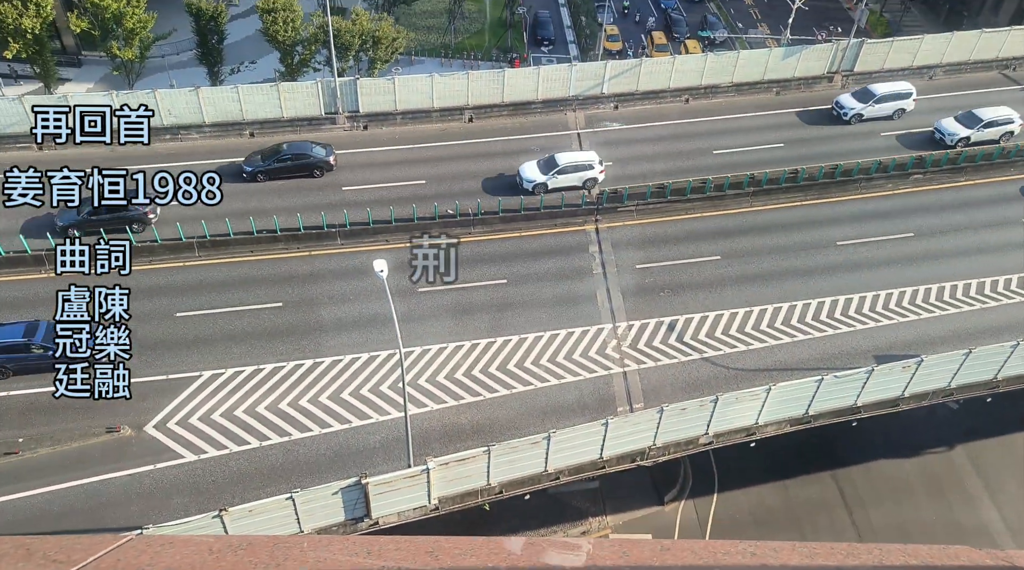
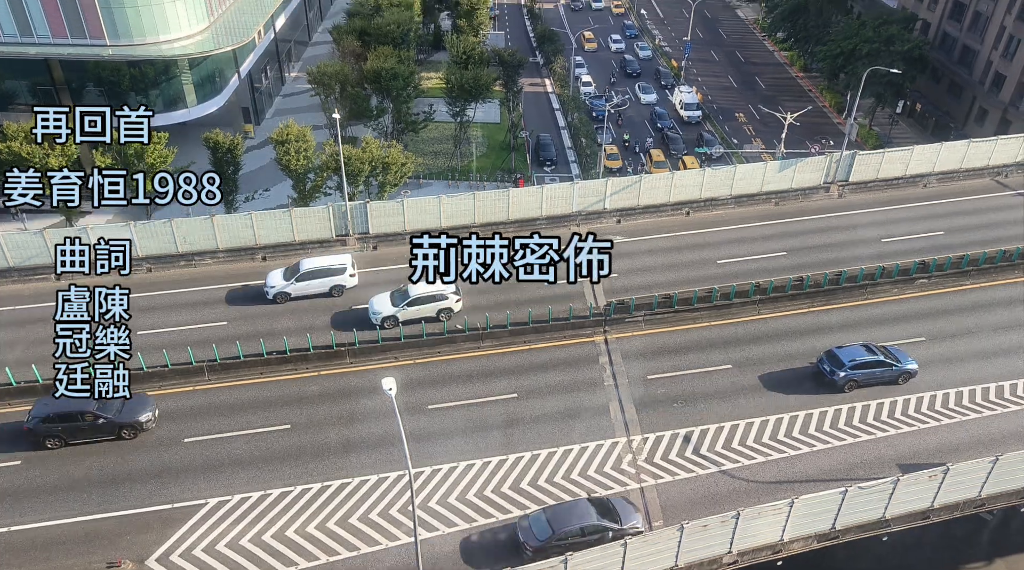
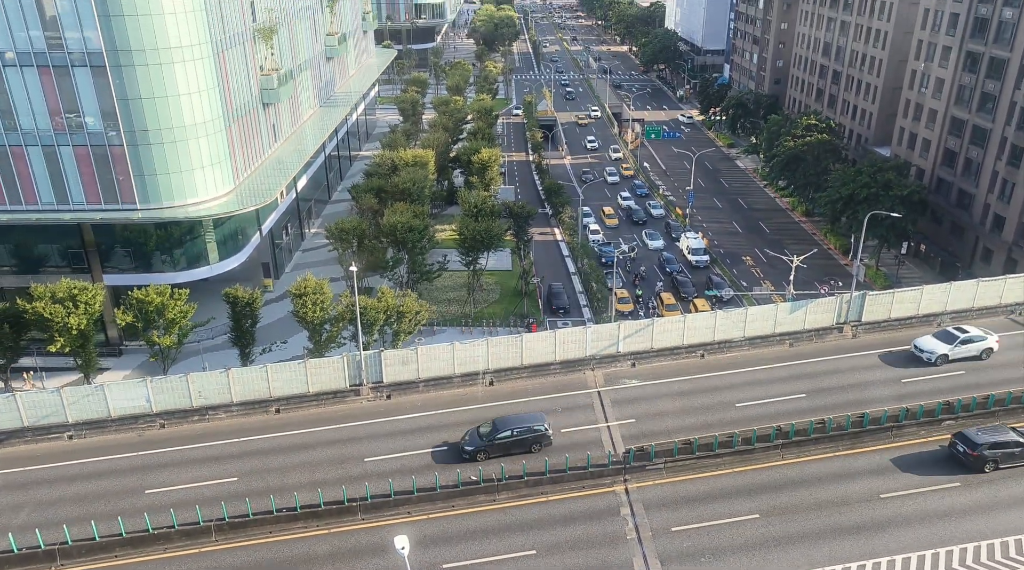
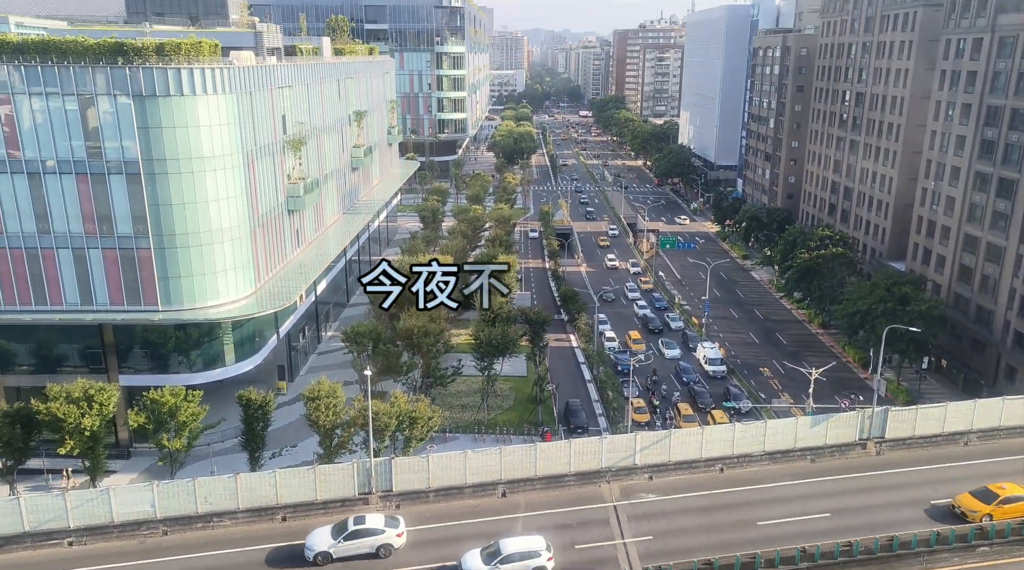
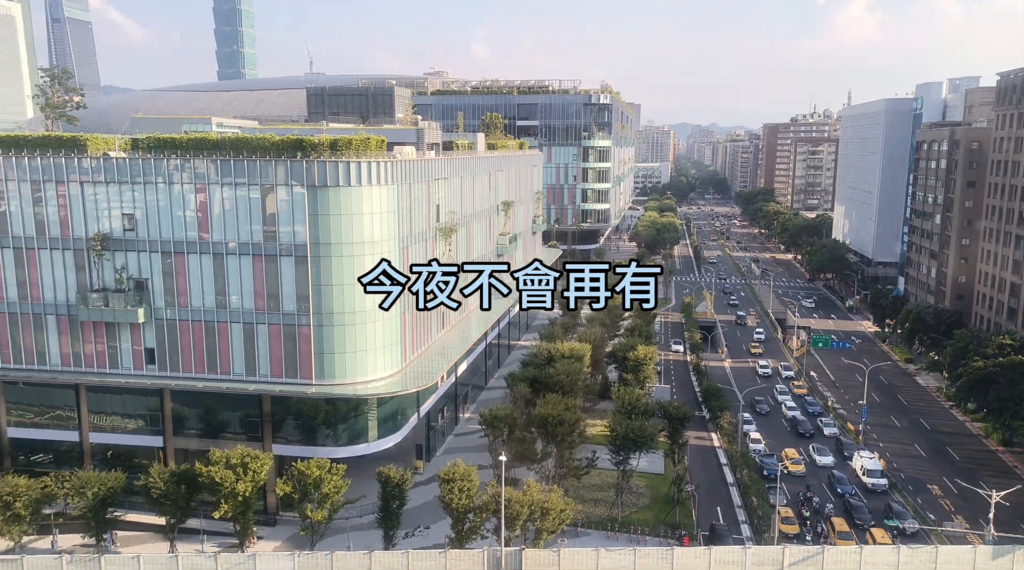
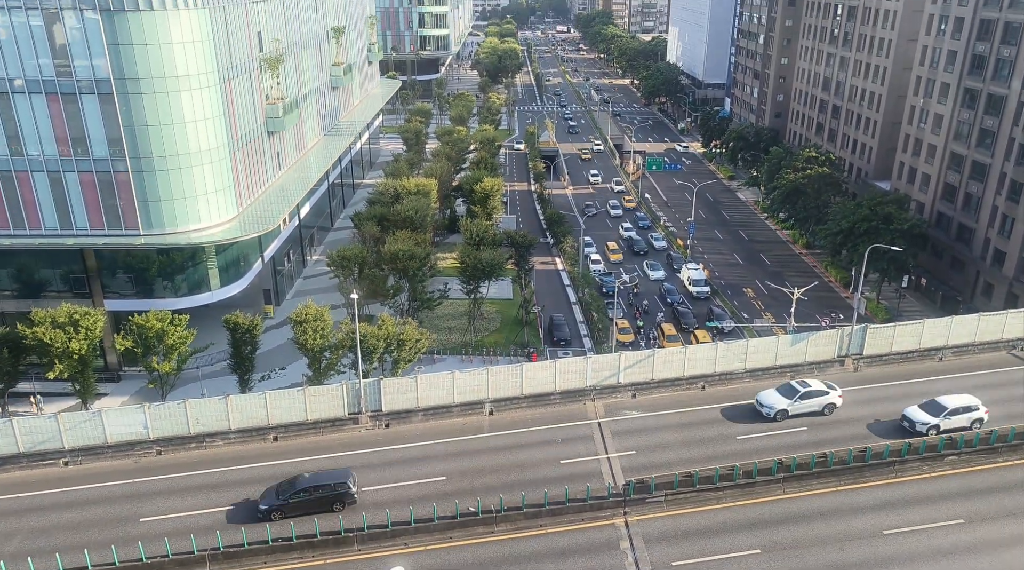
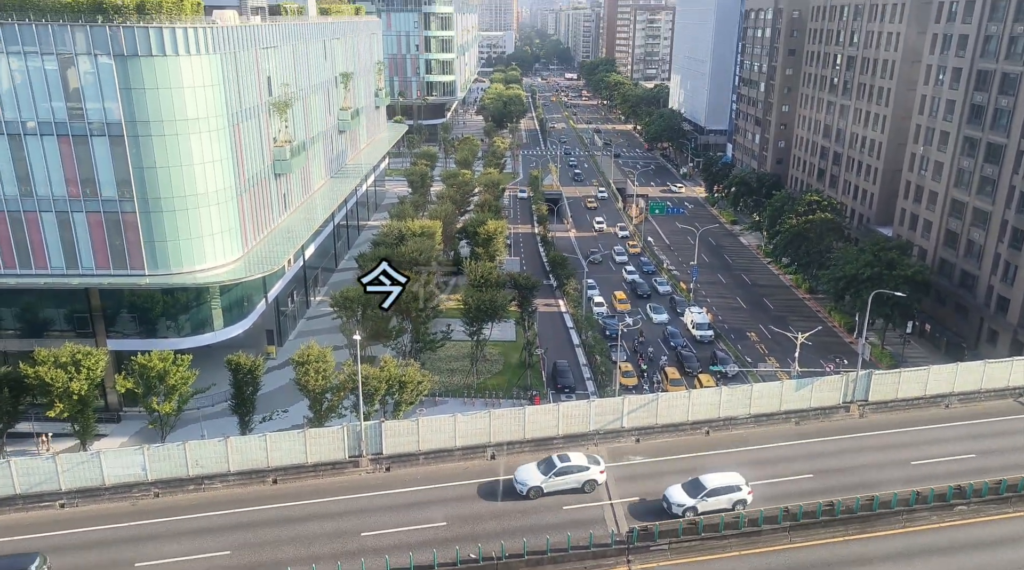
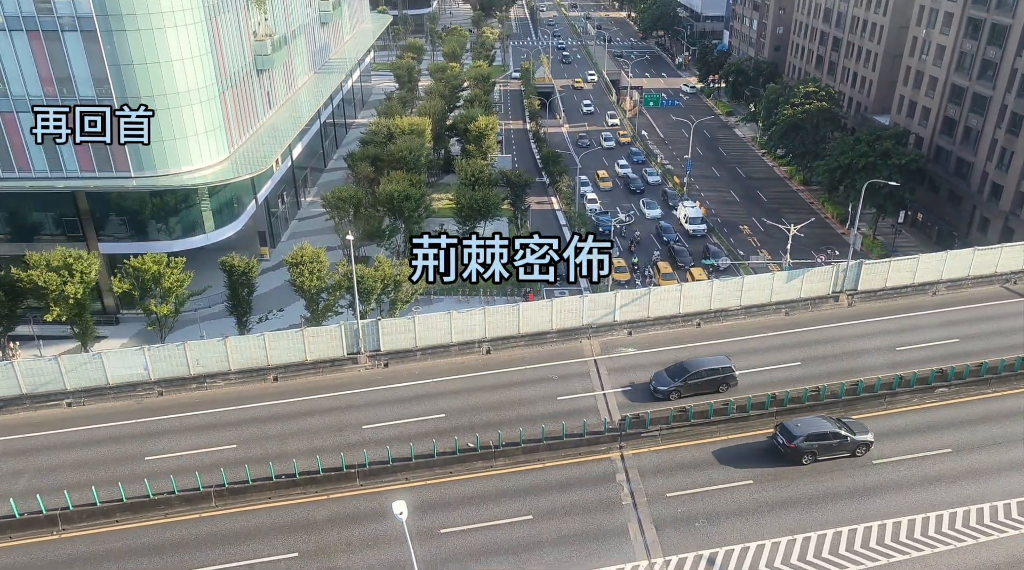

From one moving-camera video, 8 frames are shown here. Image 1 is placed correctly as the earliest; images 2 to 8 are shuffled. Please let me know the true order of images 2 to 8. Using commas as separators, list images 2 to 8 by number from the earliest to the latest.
2, 8, 3, 6, 7, 4, 5
